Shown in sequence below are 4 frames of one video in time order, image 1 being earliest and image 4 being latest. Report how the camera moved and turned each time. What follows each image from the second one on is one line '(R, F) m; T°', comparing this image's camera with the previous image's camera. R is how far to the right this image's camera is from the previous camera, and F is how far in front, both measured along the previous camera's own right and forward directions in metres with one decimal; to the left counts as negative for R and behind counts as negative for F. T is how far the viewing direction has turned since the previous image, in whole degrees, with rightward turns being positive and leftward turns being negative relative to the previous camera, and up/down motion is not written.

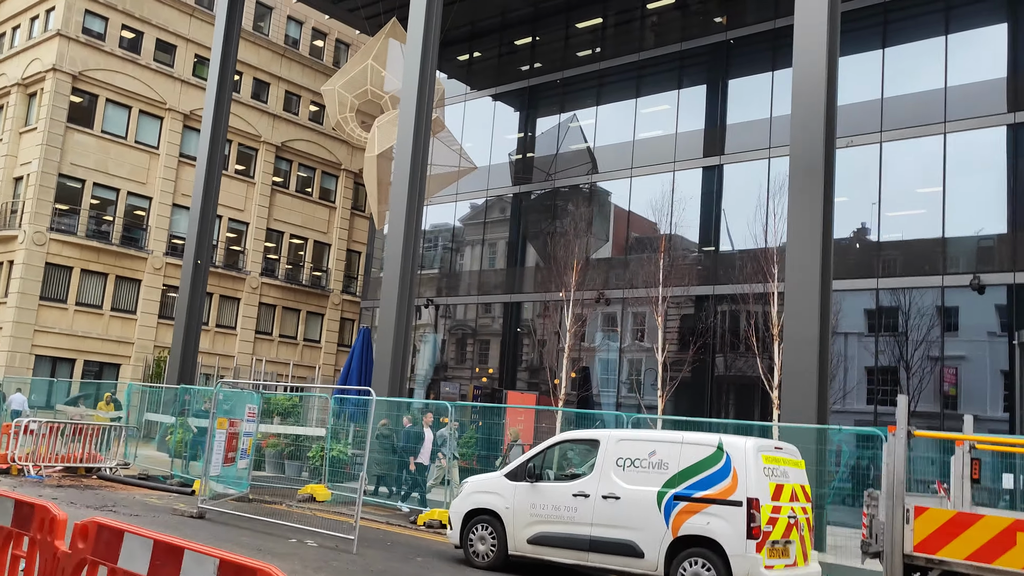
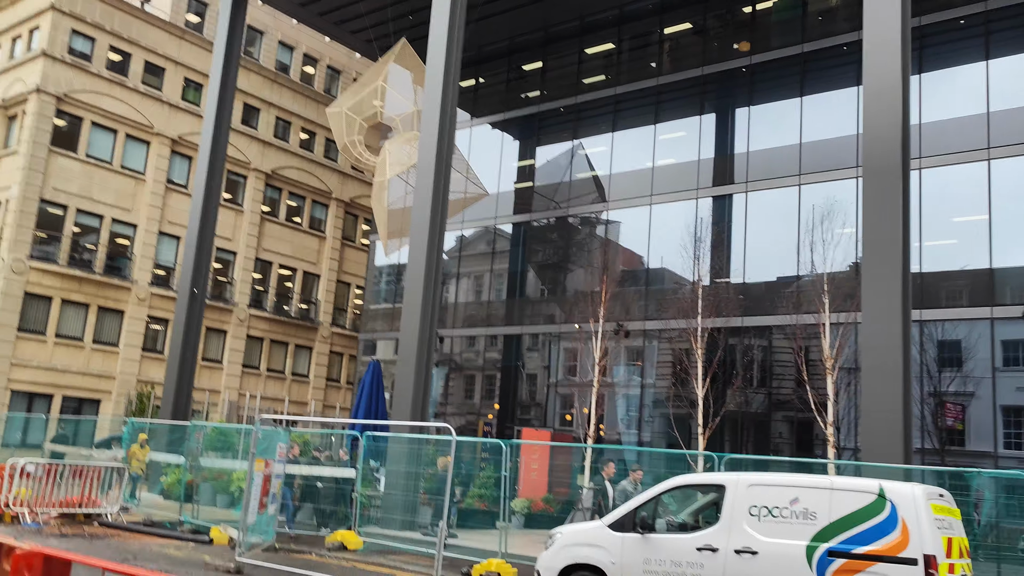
(-1.1, +0.9) m; +2°
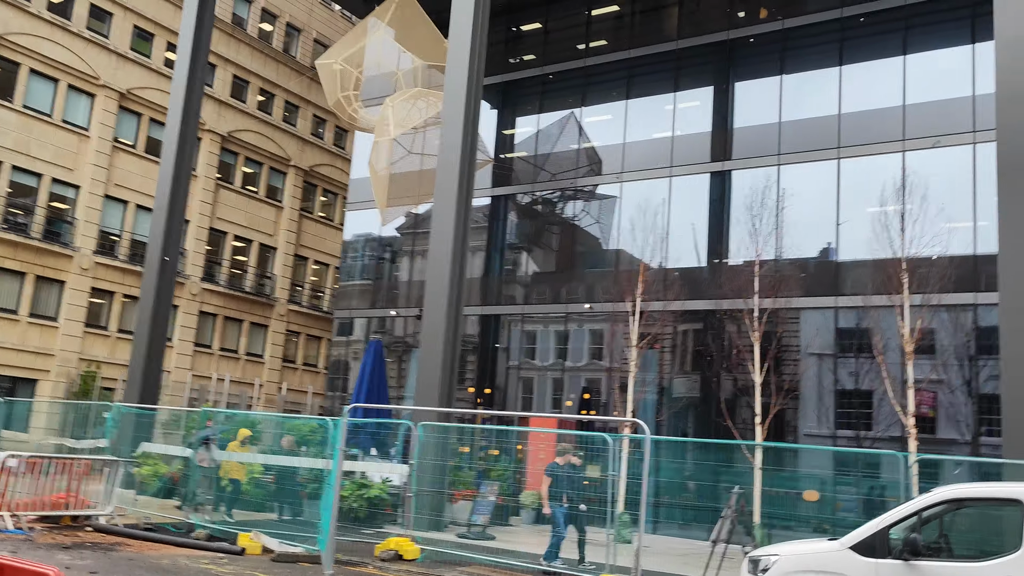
(-1.9, +1.7) m; +5°
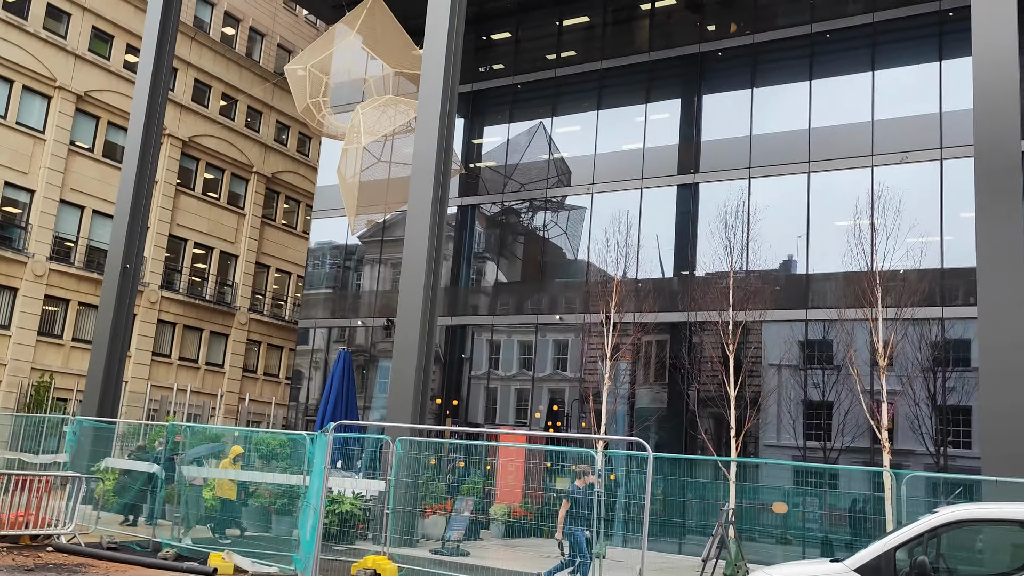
(-0.3, +0.2) m; +3°
